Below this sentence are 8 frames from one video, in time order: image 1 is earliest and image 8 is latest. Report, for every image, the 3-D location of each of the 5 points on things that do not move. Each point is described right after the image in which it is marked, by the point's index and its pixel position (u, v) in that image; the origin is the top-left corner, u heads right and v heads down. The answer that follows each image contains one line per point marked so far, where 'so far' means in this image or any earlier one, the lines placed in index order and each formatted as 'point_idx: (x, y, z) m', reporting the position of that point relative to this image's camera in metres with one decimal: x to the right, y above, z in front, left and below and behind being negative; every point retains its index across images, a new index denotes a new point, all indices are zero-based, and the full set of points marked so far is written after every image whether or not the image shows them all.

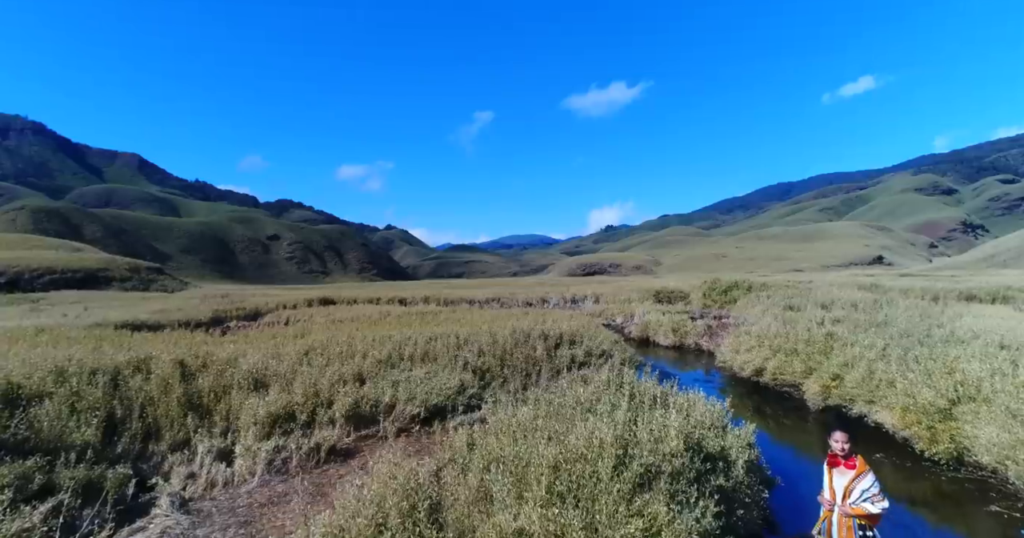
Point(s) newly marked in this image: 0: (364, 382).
0: (-3.9, -2.9, +14.3) m
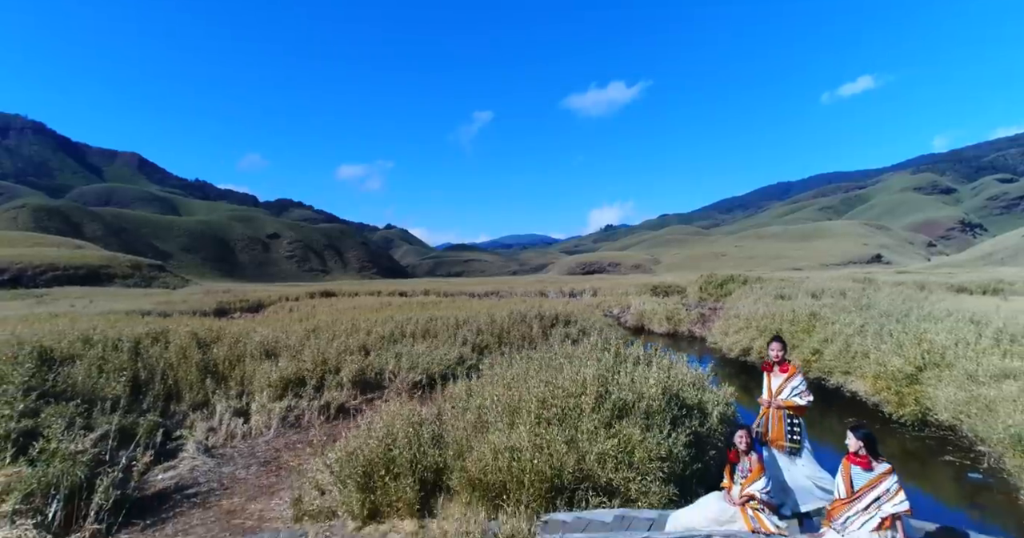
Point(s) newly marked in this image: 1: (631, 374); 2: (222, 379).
0: (-4.0, -2.3, +15.2) m
1: (+2.1, -1.9, +10.1) m
2: (-6.8, -2.4, +12.8) m
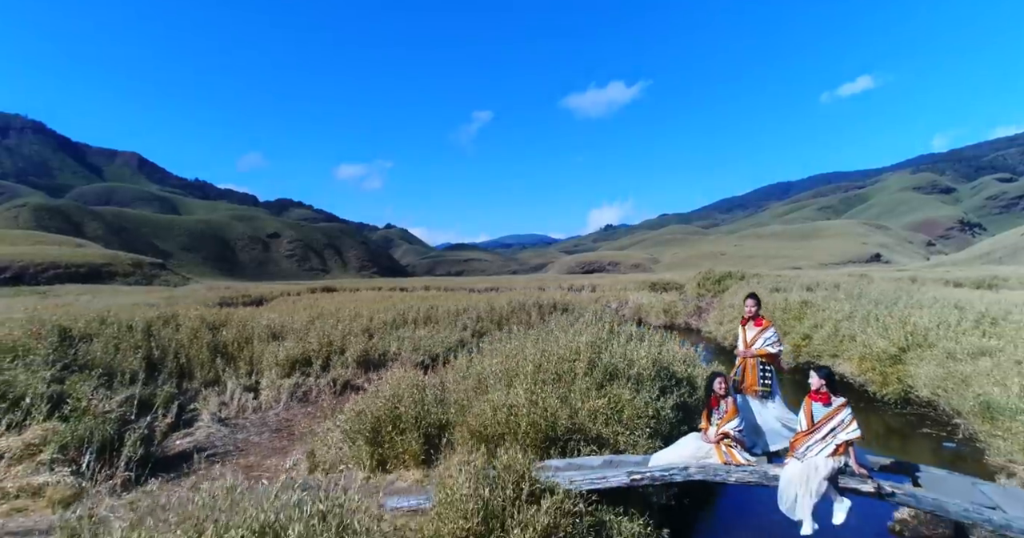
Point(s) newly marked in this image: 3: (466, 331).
0: (-4.1, -1.9, +15.7) m
1: (+2.1, -1.5, +10.6) m
2: (-6.9, -2.0, +13.3) m
3: (-1.5, -1.8, +16.9) m
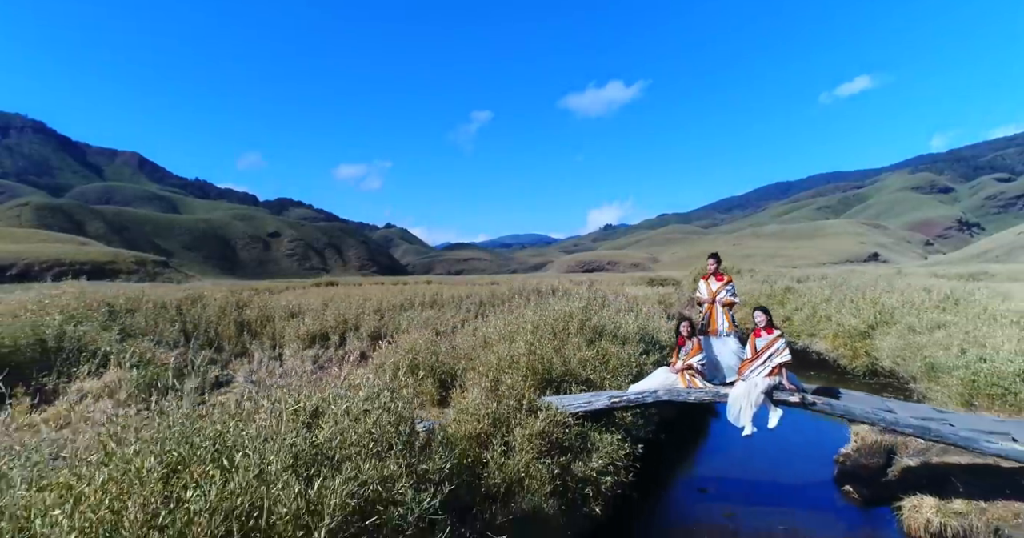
0: (-4.1, -1.4, +16.9) m
1: (+2.1, -1.0, +11.8) m
2: (-6.9, -1.5, +14.6) m
3: (-1.5, -1.4, +18.1) m
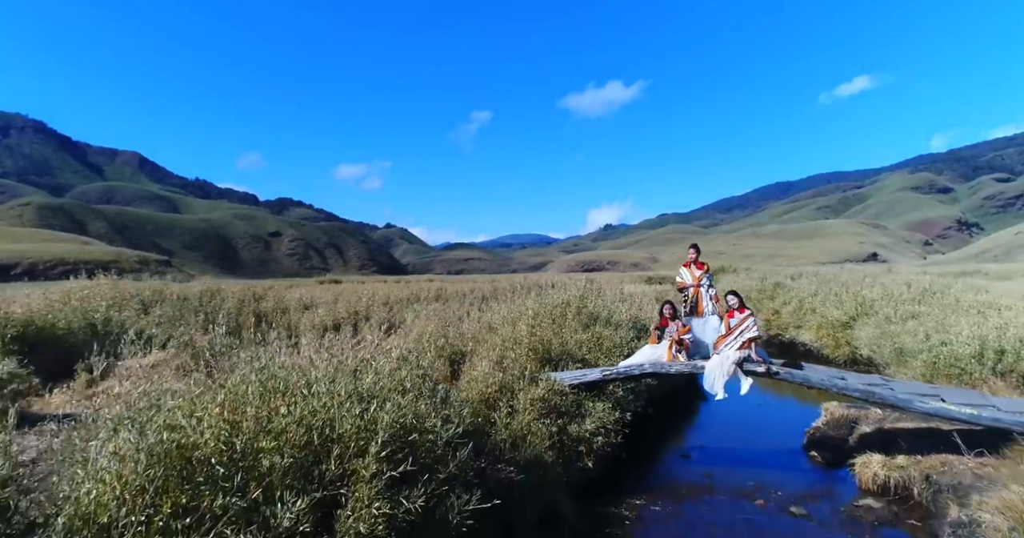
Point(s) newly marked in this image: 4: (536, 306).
0: (-4.0, -1.3, +17.8) m
1: (+2.1, -0.9, +12.7) m
2: (-6.8, -1.4, +15.5) m
3: (-1.4, -1.2, +19.0) m
4: (+0.5, -0.8, +12.0) m
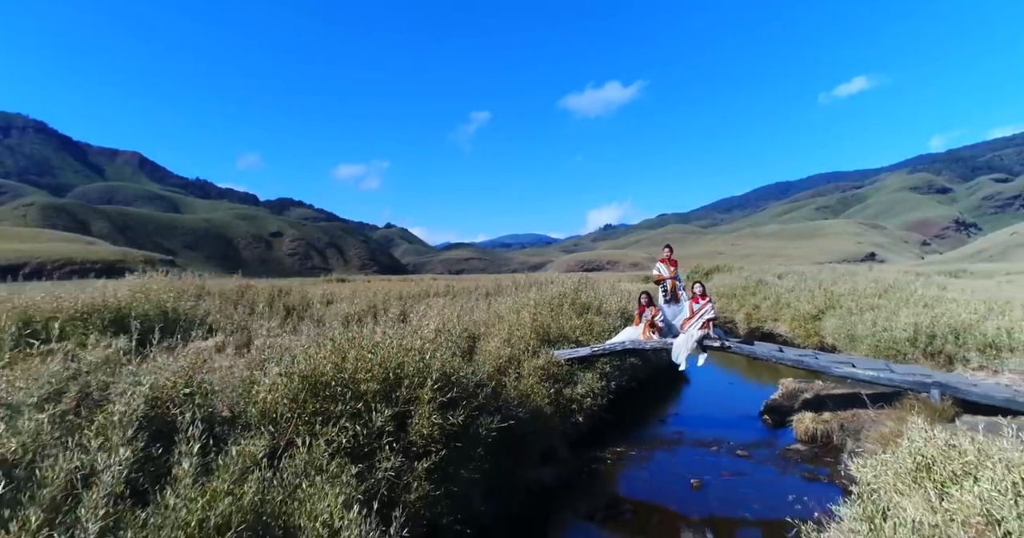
0: (-3.9, -1.2, +19.6) m
1: (+2.2, -0.8, +14.5) m
2: (-6.7, -1.3, +17.2) m
3: (-1.3, -1.1, +20.8) m
4: (+0.6, -0.7, +13.7) m
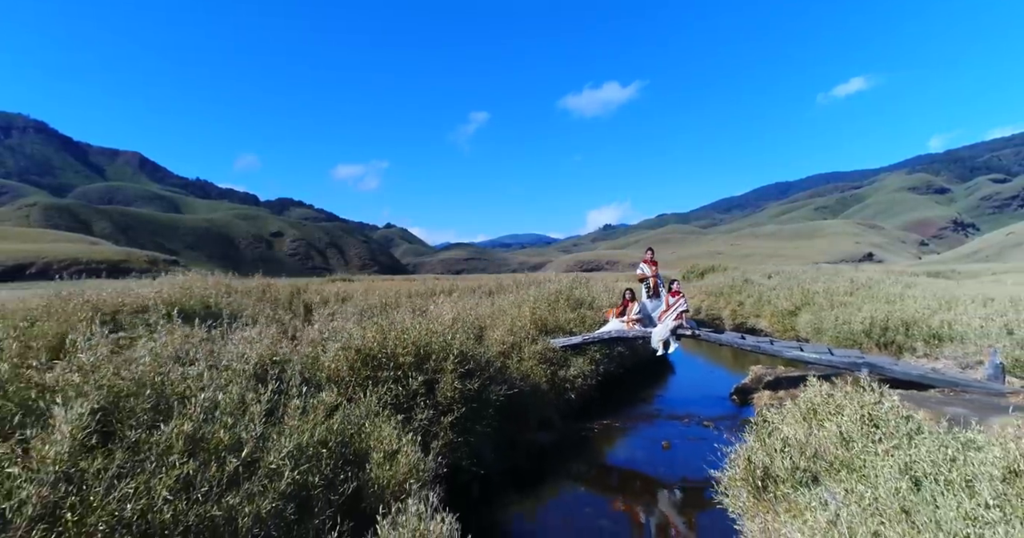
0: (-3.9, -1.2, +21.1) m
1: (+2.3, -0.8, +16.0) m
2: (-6.7, -1.3, +18.7) m
3: (-1.3, -1.1, +22.3) m
4: (+0.7, -0.7, +15.2) m
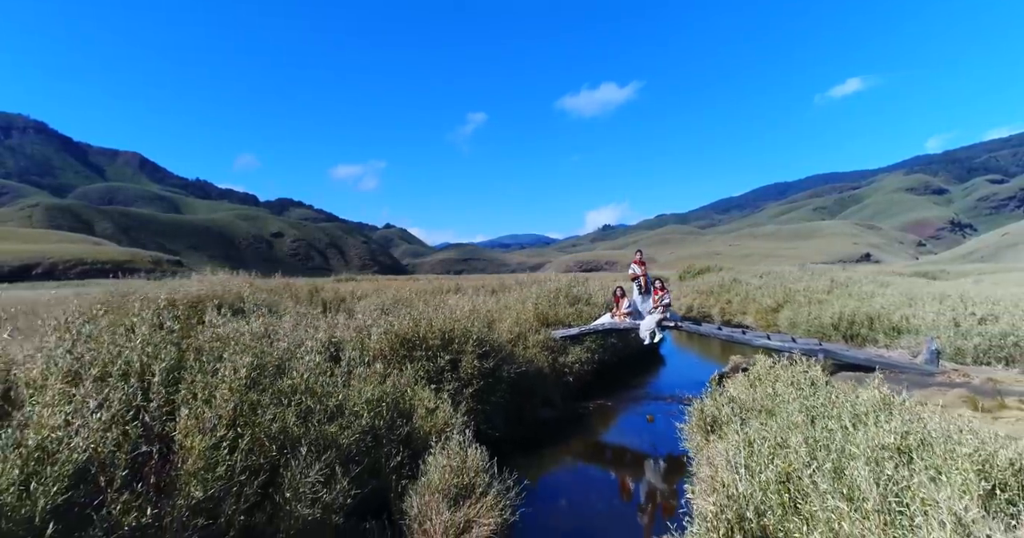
0: (-3.8, -1.2, +22.5) m
1: (+2.4, -0.8, +17.5) m
2: (-6.6, -1.3, +20.2) m
3: (-1.2, -1.1, +23.8) m
4: (+0.8, -0.7, +16.7) m
